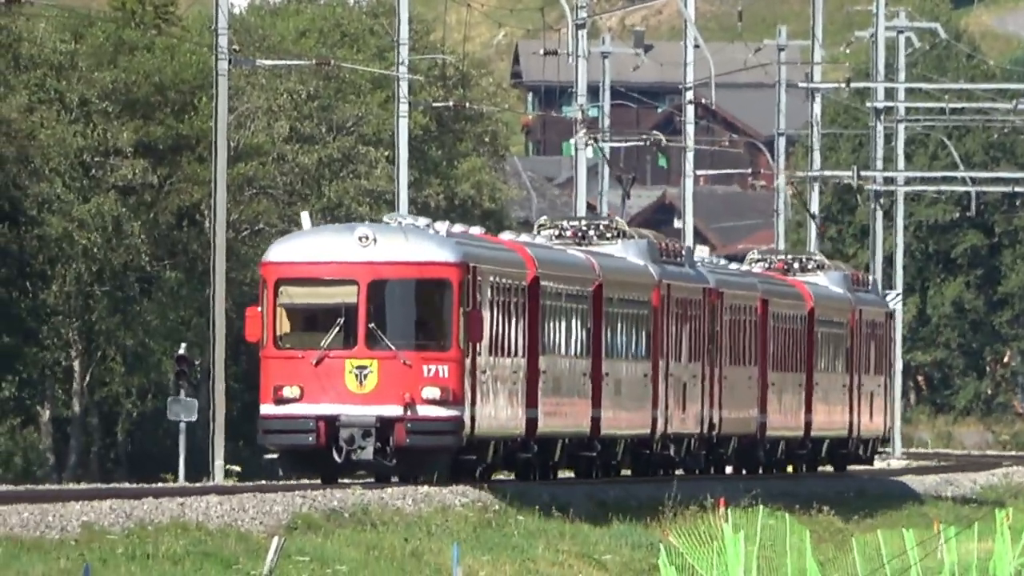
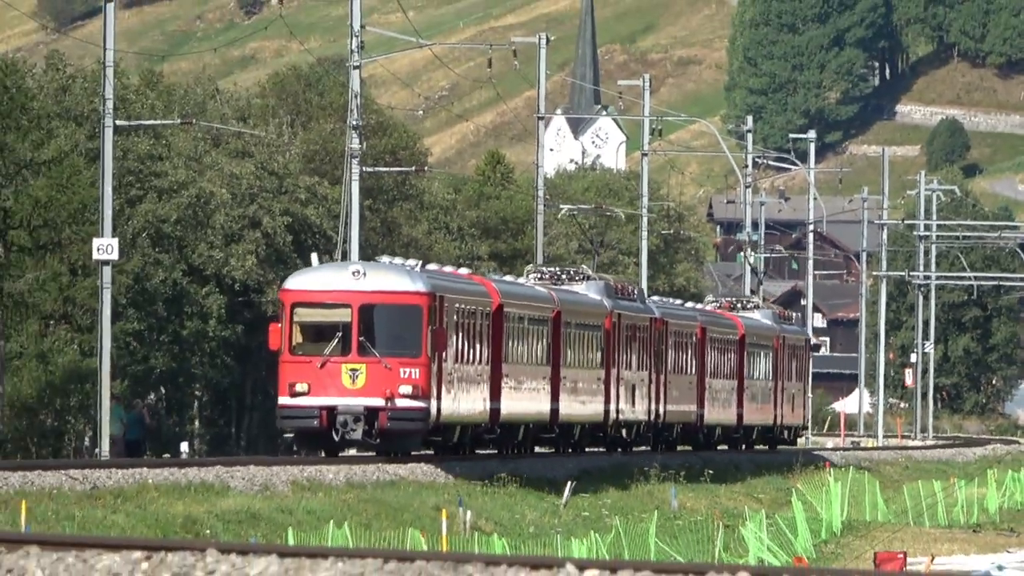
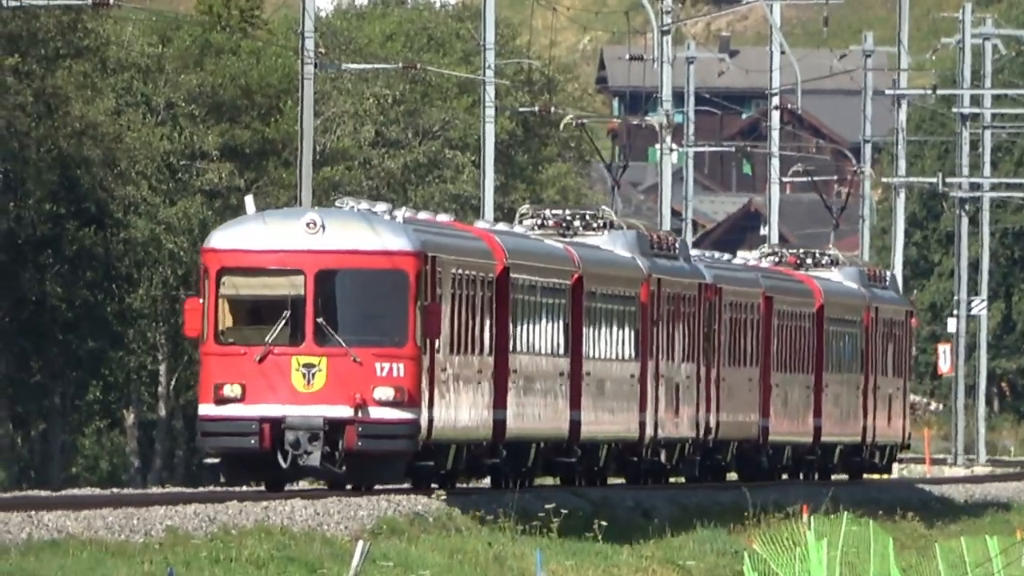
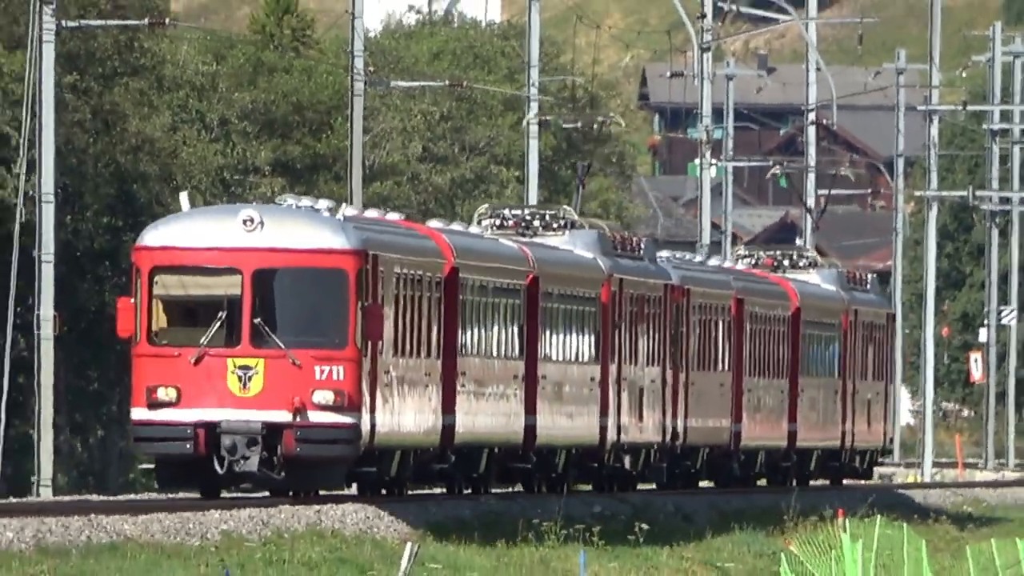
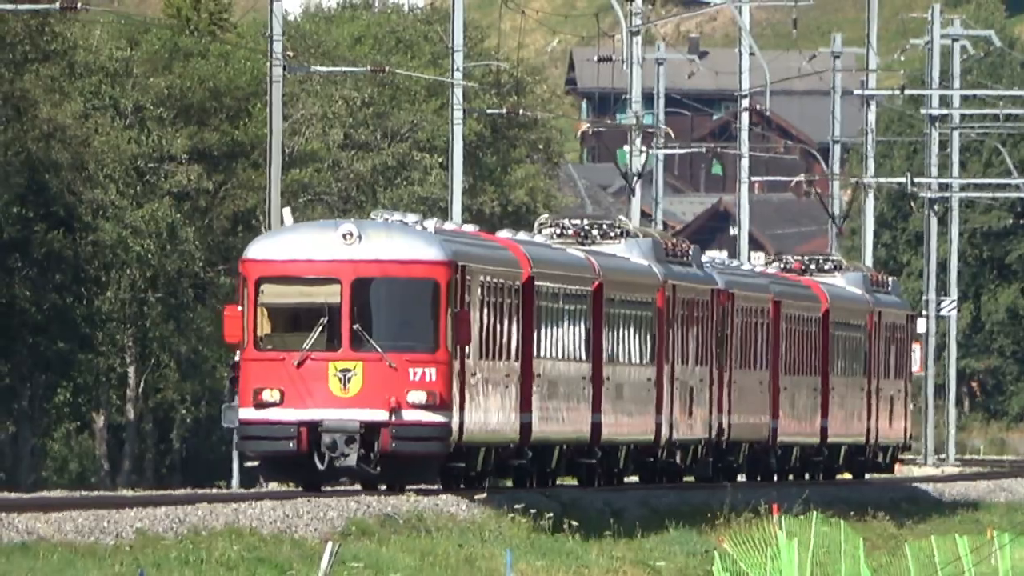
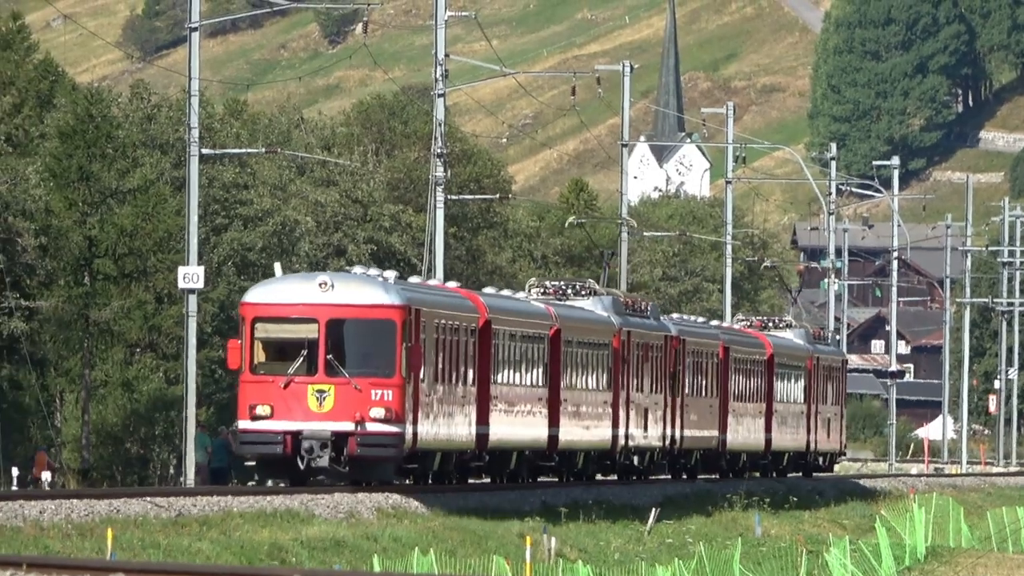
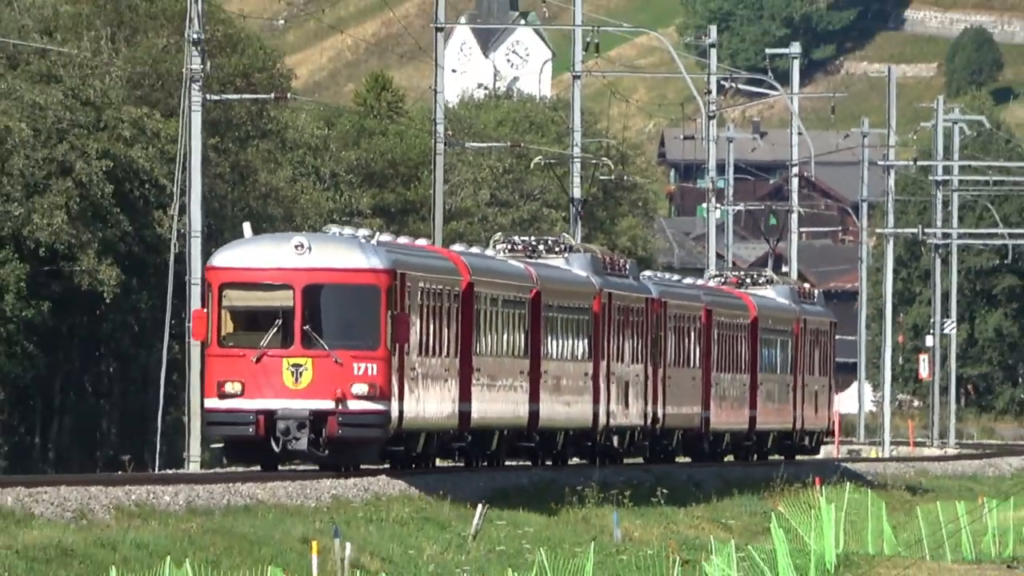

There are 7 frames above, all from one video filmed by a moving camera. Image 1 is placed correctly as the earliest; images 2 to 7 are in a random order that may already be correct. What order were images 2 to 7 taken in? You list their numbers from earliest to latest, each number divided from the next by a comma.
5, 3, 4, 7, 2, 6
